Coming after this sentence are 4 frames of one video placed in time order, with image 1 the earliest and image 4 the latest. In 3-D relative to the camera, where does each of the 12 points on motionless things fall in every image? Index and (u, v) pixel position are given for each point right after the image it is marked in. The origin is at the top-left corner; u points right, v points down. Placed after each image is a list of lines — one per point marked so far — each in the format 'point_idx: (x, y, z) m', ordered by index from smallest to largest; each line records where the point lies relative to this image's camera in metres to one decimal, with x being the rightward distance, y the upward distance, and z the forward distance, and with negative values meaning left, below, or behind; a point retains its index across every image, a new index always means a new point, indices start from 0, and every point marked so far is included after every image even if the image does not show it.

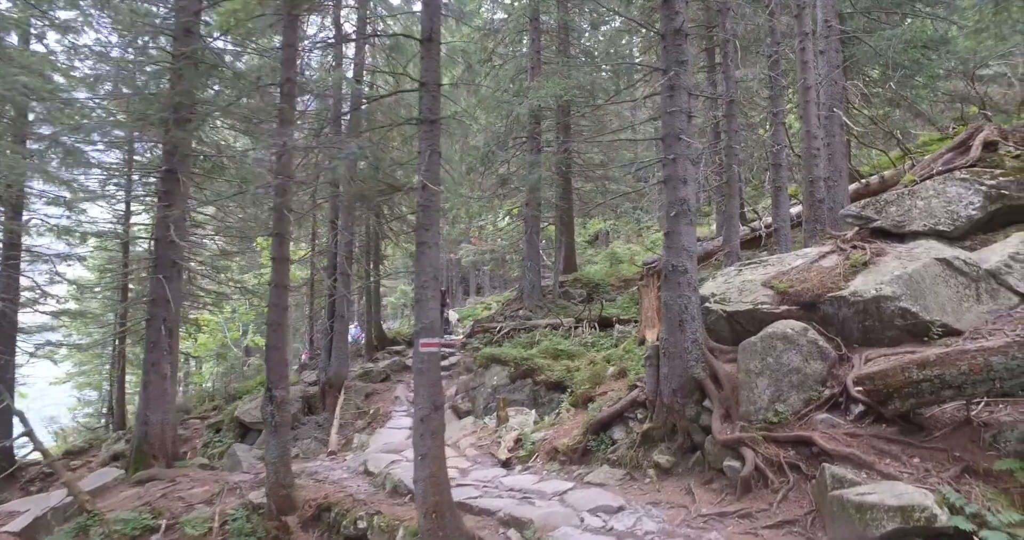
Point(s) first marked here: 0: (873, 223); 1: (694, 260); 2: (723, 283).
0: (+4.0, +0.5, +7.2) m
1: (+1.8, +0.1, +6.6) m
2: (+2.5, -0.1, +7.5) m
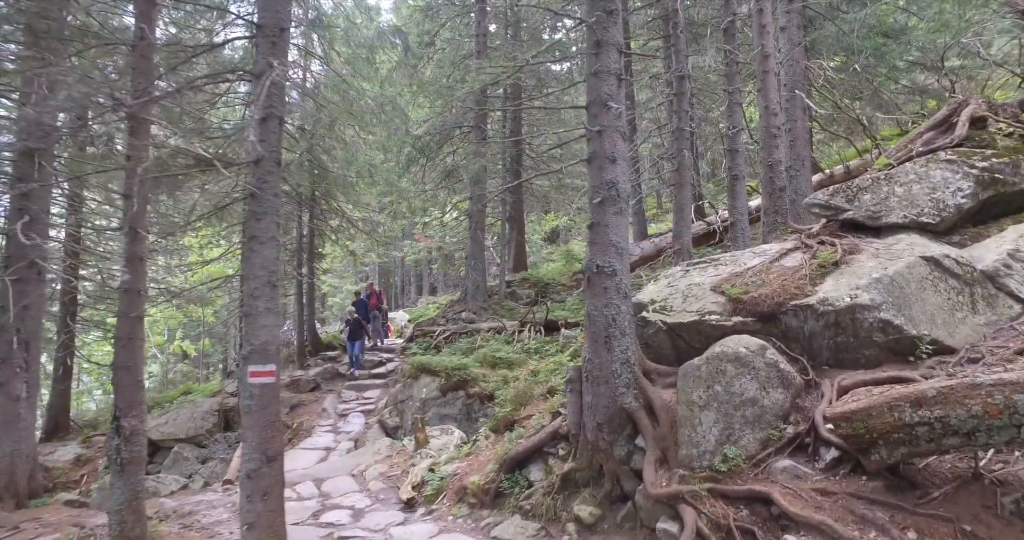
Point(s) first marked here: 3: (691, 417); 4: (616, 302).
0: (+3.1, +0.5, +6.0) m
1: (+0.9, +0.1, +5.2) m
2: (+1.5, -0.2, +6.2) m
3: (+1.3, -1.1, +4.6) m
4: (+0.8, -0.3, +5.1) m
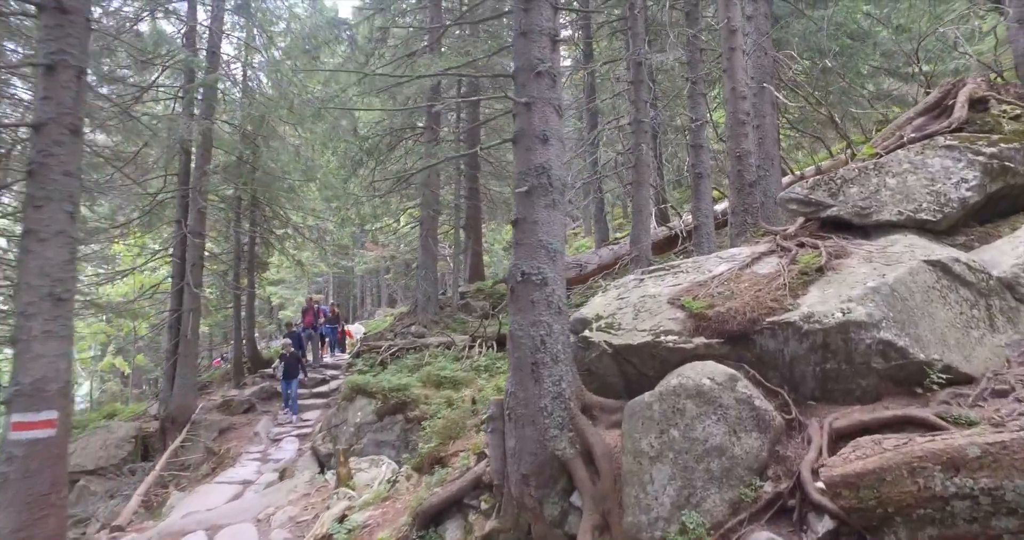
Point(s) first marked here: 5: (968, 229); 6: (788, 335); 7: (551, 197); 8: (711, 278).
0: (+2.4, +0.5, +5.0) m
1: (+0.3, 0.0, +4.1) m
2: (+0.8, -0.2, +5.1) m
3: (+0.7, -1.1, +3.5) m
4: (+0.2, -0.3, +4.0) m
5: (+3.3, +0.3, +4.7) m
6: (+1.6, -0.4, +3.8) m
7: (+0.3, +0.5, +4.2) m
8: (+1.4, -0.1, +4.6) m
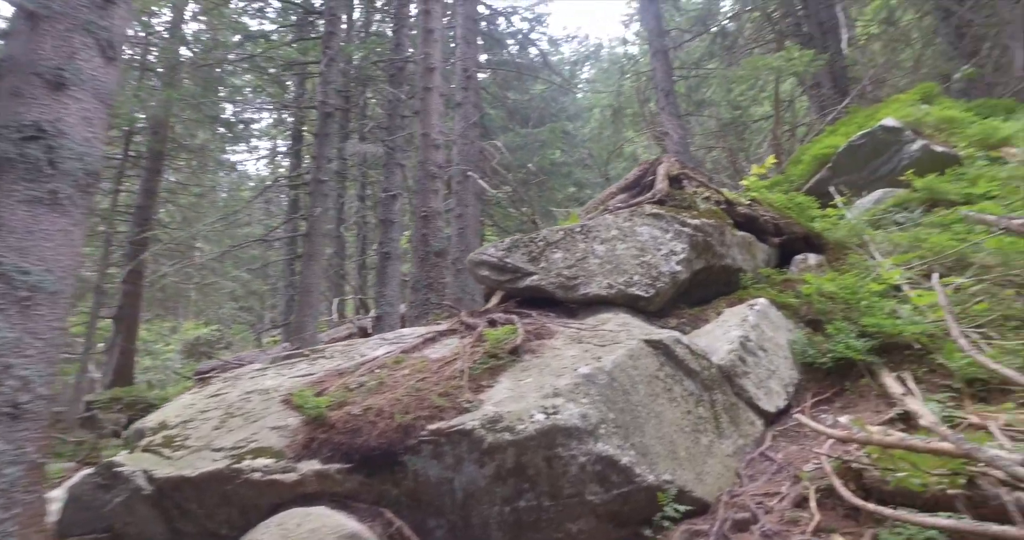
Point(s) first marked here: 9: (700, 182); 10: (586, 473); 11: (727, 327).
0: (+0.1, -0.1, +3.8) m
1: (-1.5, -0.1, +2.1) m
2: (-1.5, -0.6, +3.1) m
3: (-0.9, -1.2, +1.5) m
4: (-1.5, -0.5, +1.9) m
5: (+1.0, -0.3, +3.9) m
6: (-0.2, -0.6, +2.2) m
7: (-1.6, +0.3, +2.2) m
8: (-0.7, -0.4, +3.0) m
9: (+1.4, +0.6, +4.6) m
10: (+0.3, -0.7, +2.2) m
11: (+1.1, -0.3, +3.4) m
